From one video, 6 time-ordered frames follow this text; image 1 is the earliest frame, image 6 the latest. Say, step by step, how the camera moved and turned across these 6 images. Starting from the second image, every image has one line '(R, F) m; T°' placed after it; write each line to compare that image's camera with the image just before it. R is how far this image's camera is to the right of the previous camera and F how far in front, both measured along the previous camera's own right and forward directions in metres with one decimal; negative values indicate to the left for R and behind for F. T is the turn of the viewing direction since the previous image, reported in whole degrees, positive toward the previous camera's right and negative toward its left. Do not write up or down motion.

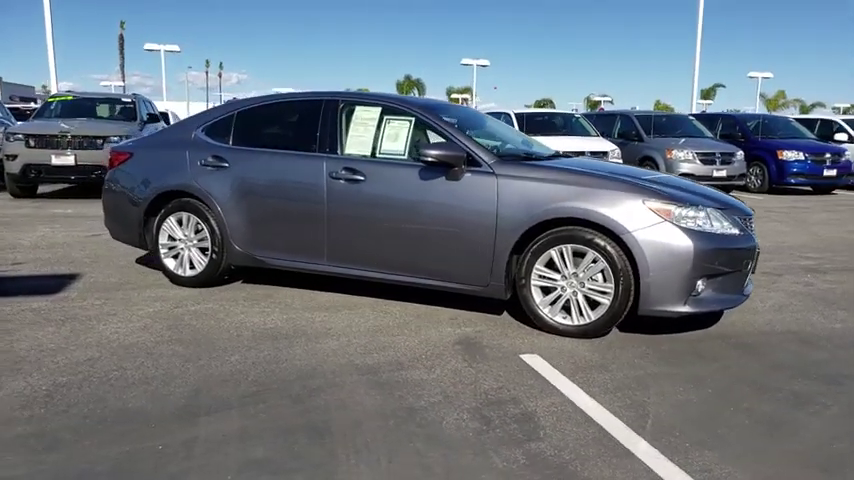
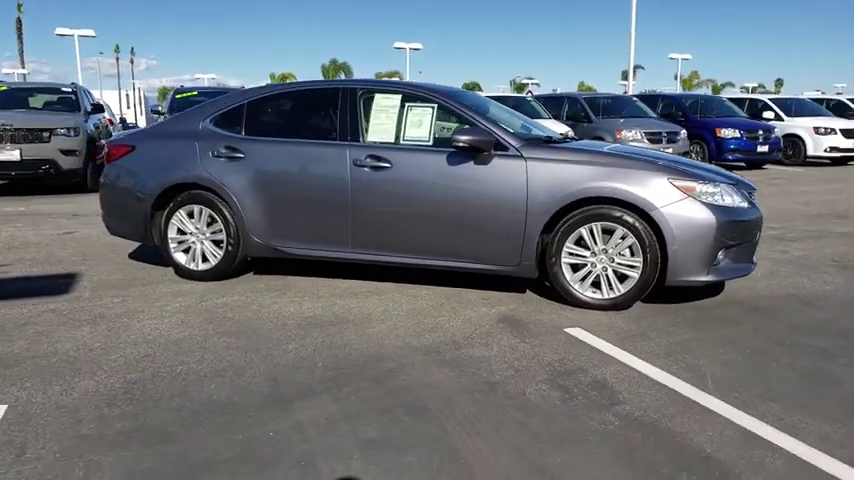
(-0.8, -0.1) m; +6°
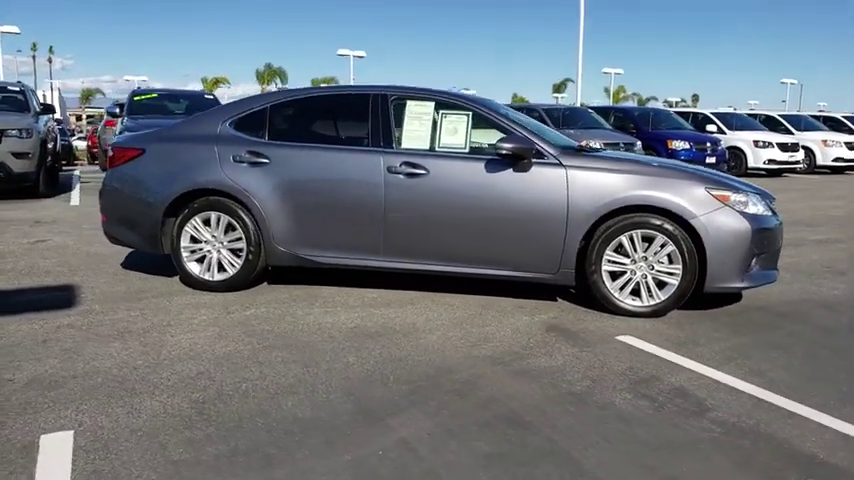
(-0.8, +0.1) m; +6°
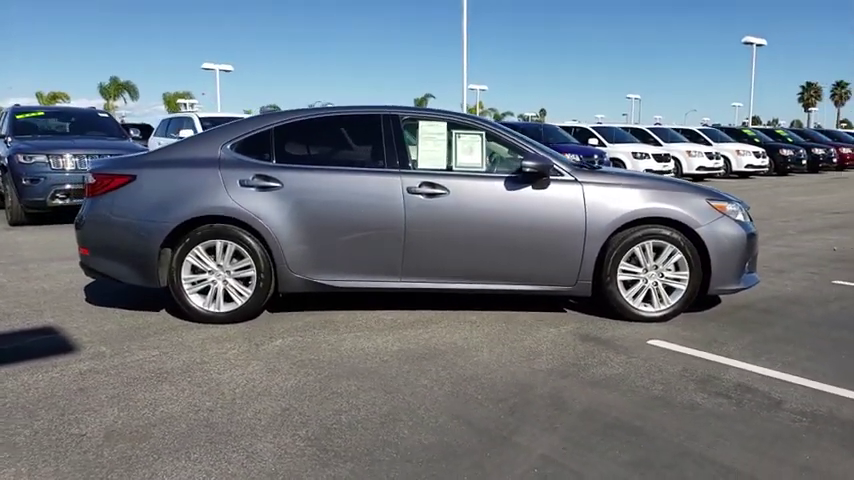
(-1.2, +0.1) m; +11°
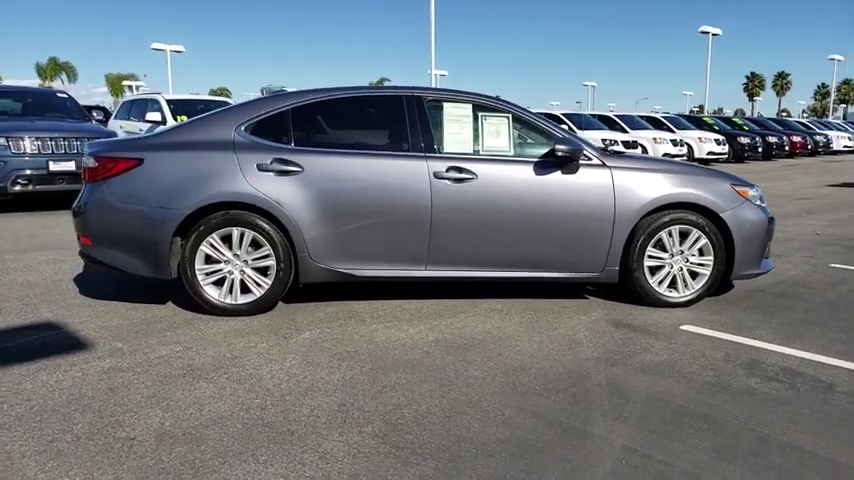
(-0.6, +0.2) m; +4°
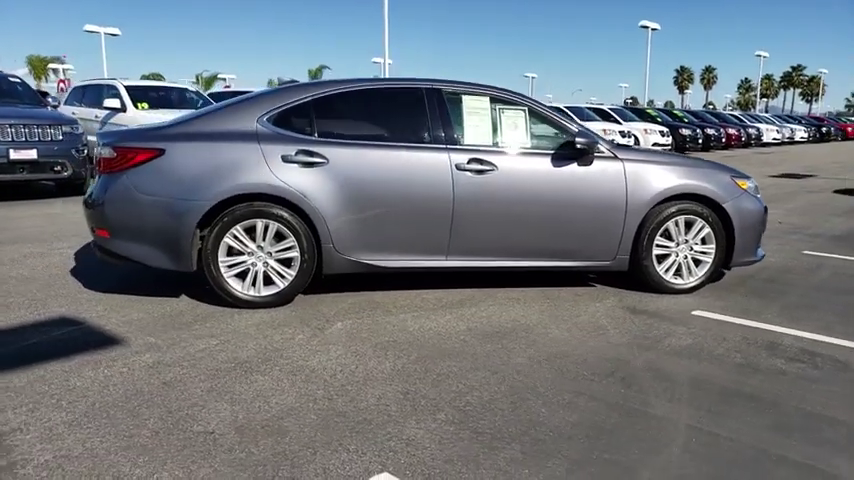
(-0.6, -0.1) m; +5°
